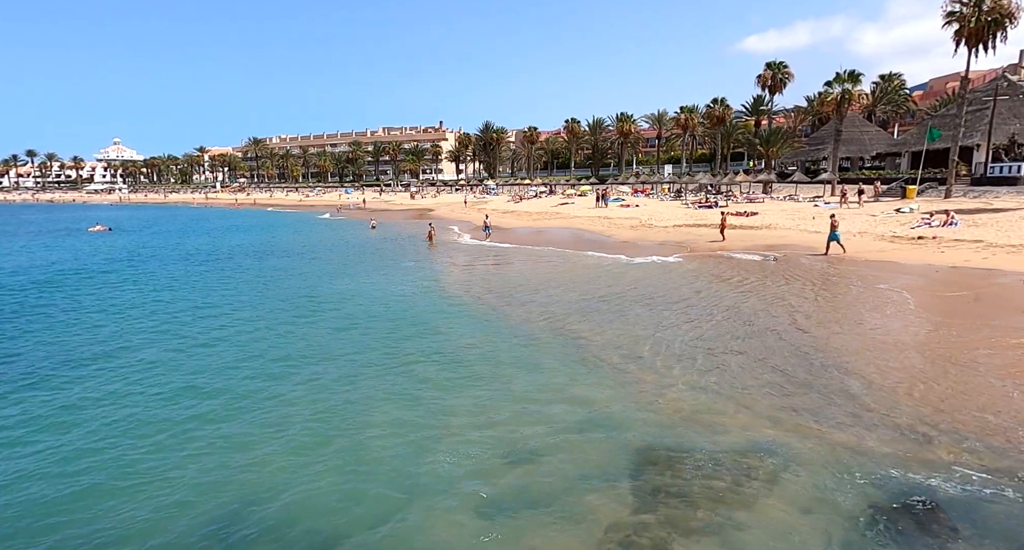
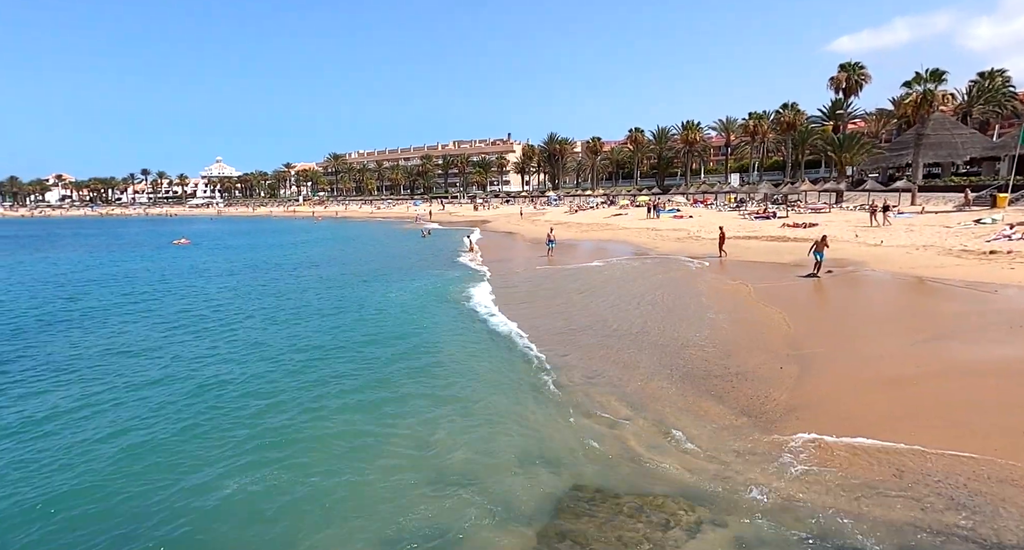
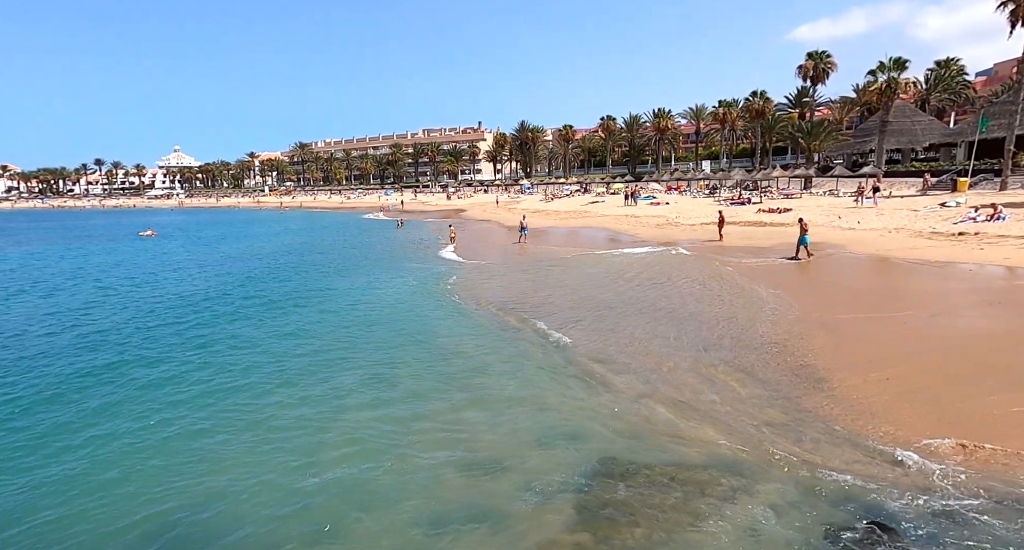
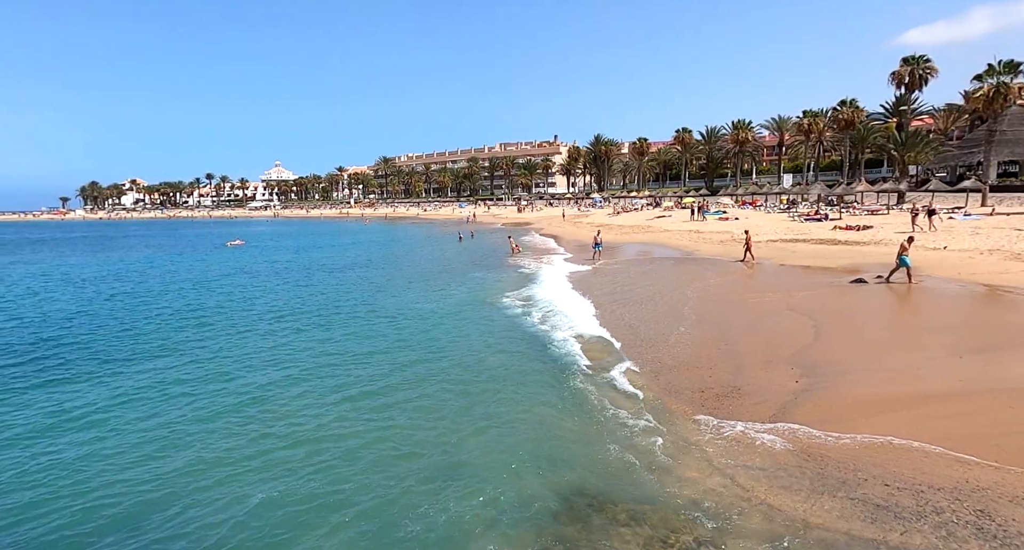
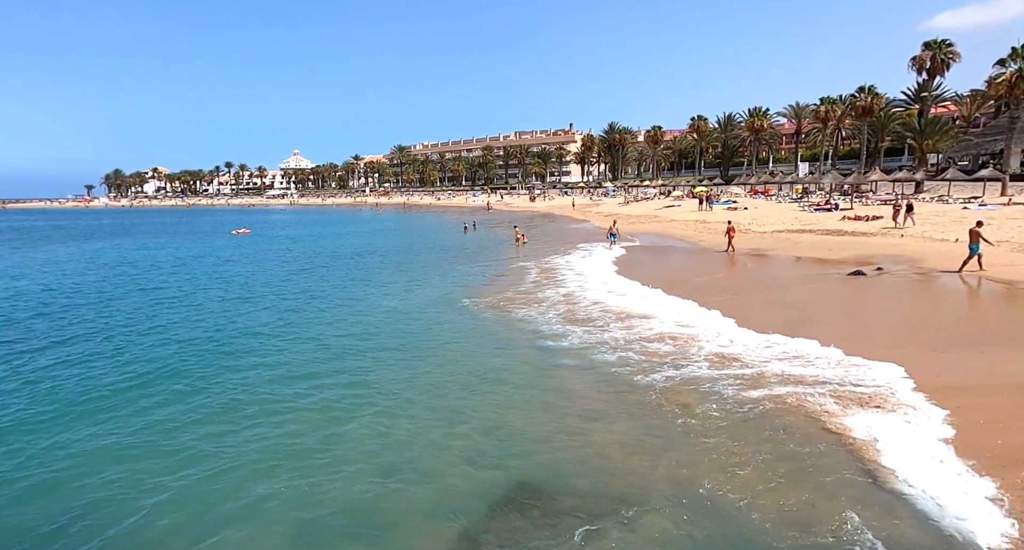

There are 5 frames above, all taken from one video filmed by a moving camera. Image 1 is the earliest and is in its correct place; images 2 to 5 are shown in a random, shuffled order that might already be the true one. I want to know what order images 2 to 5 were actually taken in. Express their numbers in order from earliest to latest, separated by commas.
3, 2, 4, 5
